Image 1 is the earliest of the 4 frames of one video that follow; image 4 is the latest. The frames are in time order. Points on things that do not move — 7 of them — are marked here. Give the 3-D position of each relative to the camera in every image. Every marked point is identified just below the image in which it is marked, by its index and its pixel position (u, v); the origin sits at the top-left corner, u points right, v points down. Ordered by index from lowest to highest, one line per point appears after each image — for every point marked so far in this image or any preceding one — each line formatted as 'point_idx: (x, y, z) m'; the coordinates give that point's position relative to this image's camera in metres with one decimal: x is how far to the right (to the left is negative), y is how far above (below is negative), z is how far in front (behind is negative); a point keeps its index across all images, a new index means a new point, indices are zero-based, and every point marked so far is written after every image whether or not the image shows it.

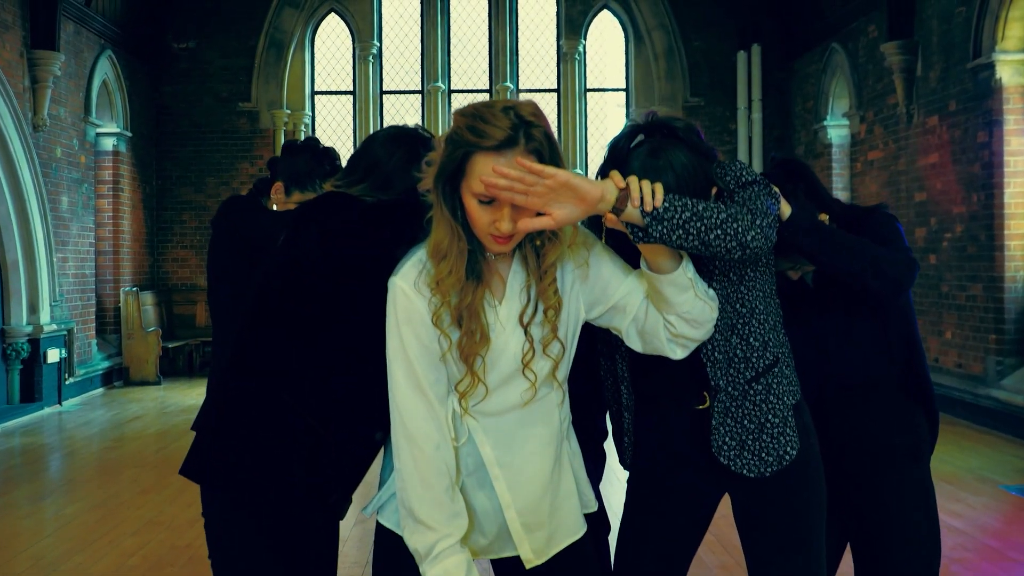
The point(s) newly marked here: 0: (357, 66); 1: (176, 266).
0: (-1.3, +1.9, +9.8) m
1: (-2.7, +0.2, +9.4) m
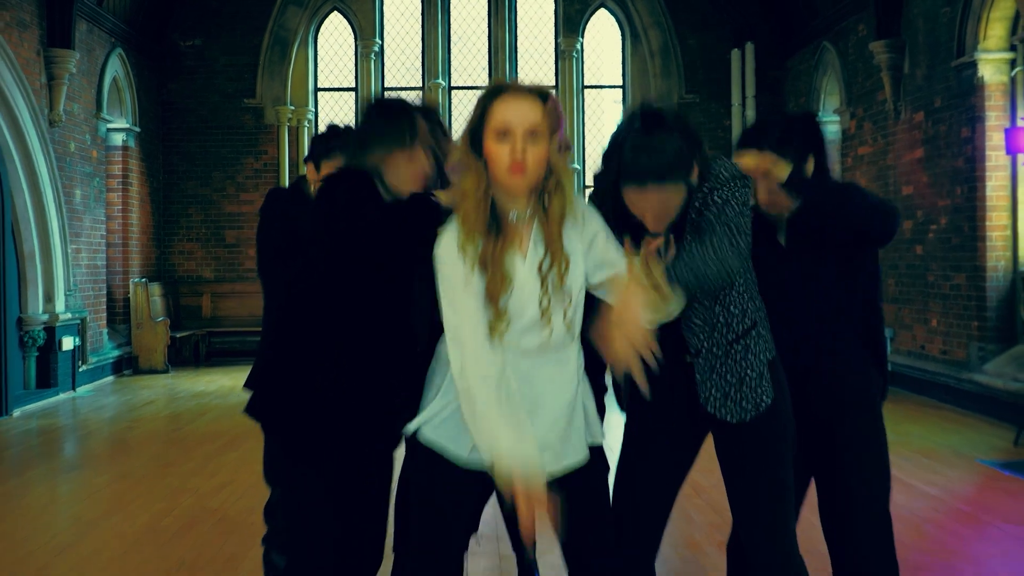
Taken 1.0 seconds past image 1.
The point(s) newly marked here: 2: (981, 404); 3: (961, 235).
0: (-1.3, +2.0, +10.1) m
1: (-2.7, +0.2, +9.7) m
2: (+2.4, -0.6, +5.9) m
3: (+2.4, +0.3, +6.2) m
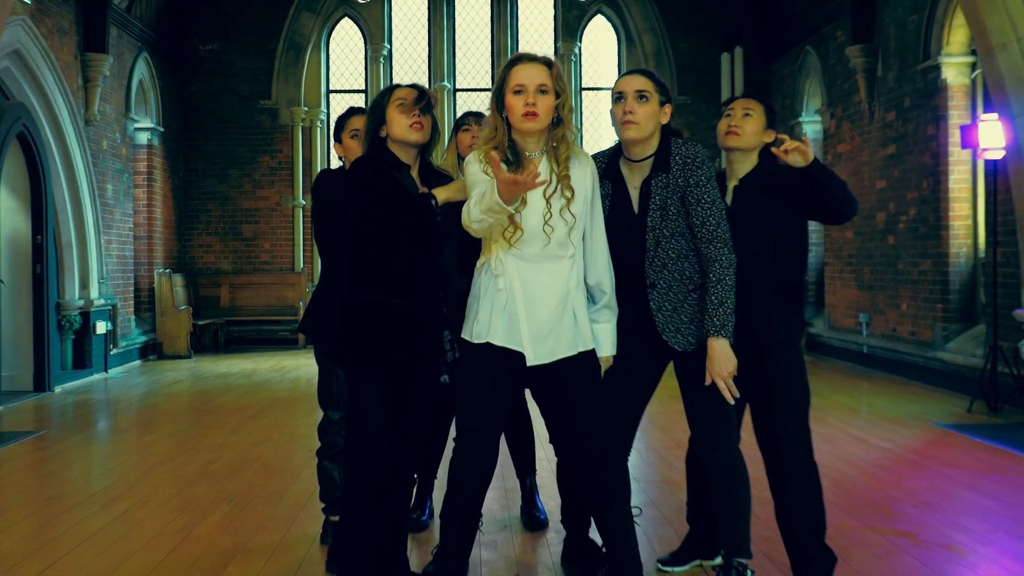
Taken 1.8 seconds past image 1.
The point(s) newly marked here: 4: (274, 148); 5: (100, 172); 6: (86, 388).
0: (-1.3, +2.0, +10.6) m
1: (-2.7, +0.3, +10.2) m
2: (+2.4, -0.5, +6.4) m
3: (+2.4, +0.4, +6.8) m
4: (-2.1, +1.2, +10.3) m
5: (-2.8, +0.8, +7.9) m
6: (-2.7, -0.6, +7.2) m
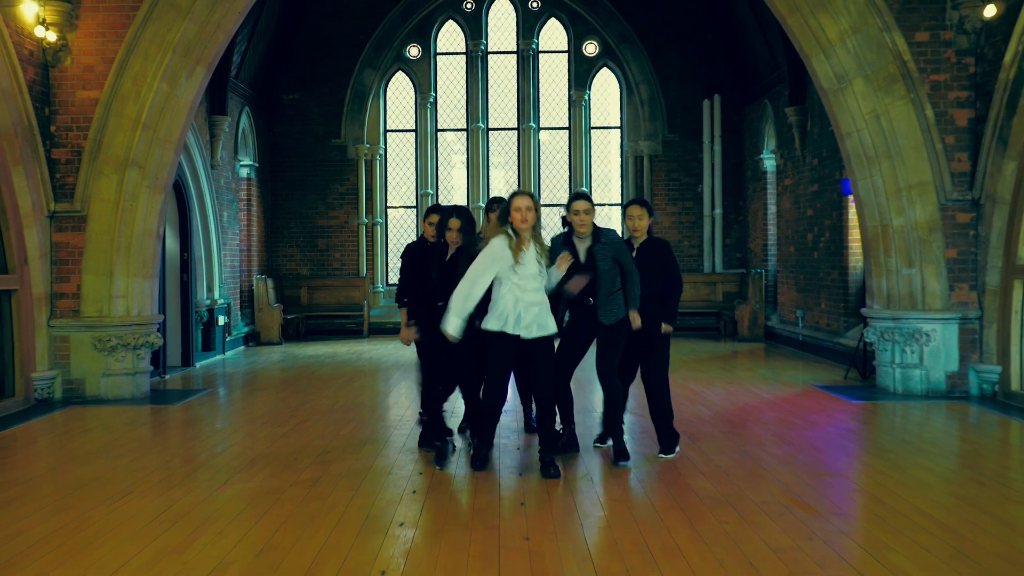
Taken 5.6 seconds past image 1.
0: (-1.1, +2.0, +13.1) m
1: (-2.5, +0.3, +12.7) m
2: (+2.5, -0.5, +8.8) m
3: (+2.6, +0.3, +9.2) m
4: (-1.9, +1.2, +12.8) m
5: (-2.7, +0.8, +10.5) m
6: (-2.5, -0.7, +9.8) m
